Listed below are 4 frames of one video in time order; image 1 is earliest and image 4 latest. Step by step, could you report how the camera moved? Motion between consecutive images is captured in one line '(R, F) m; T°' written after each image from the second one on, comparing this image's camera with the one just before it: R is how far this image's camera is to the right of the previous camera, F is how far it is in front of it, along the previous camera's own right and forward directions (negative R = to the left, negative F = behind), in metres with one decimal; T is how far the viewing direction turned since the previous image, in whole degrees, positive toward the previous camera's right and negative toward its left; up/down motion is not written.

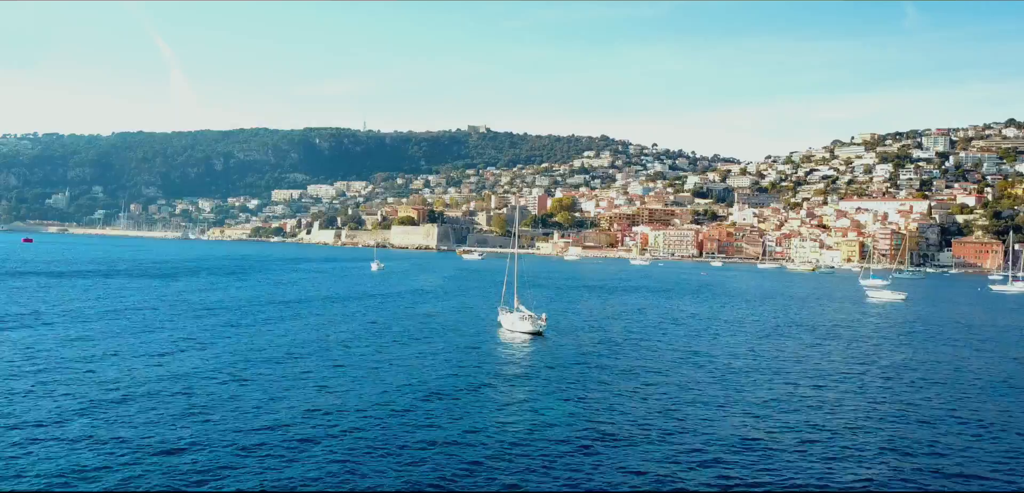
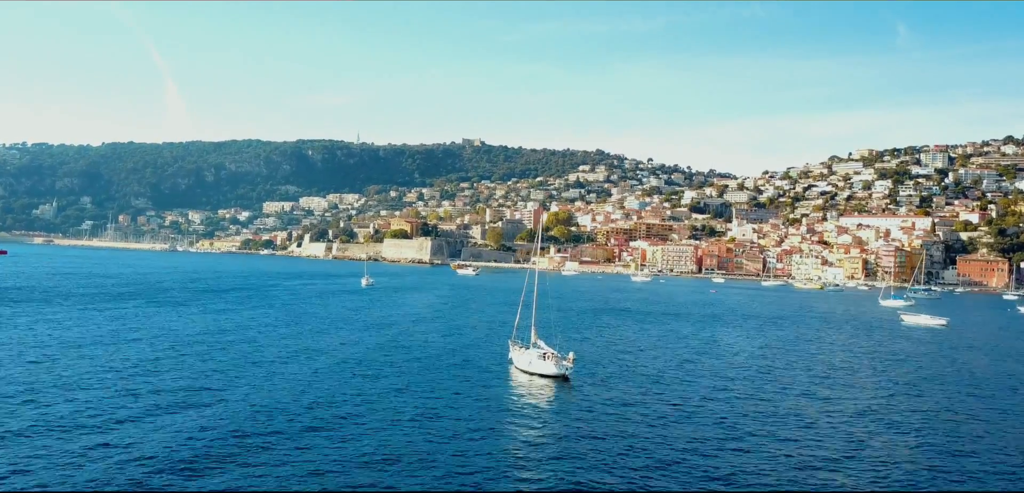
(-0.2, +1.6) m; 0°
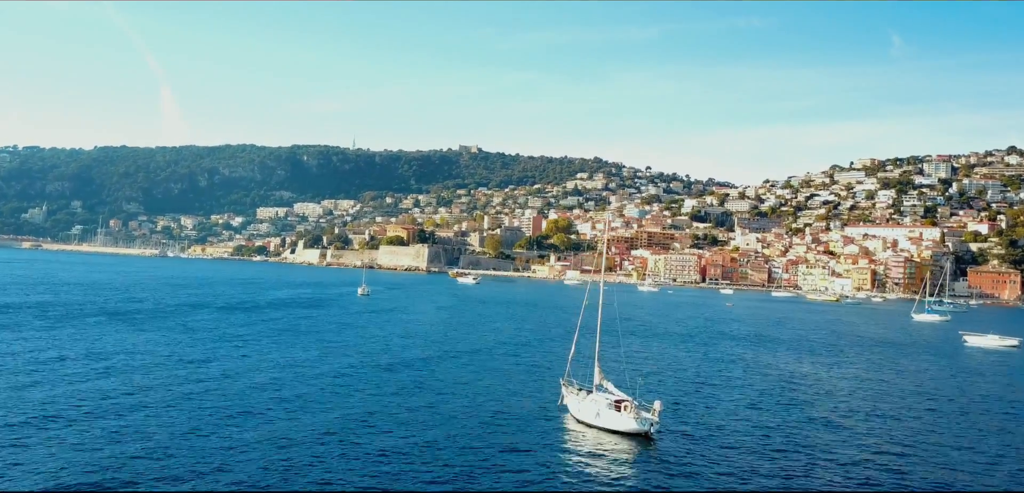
(-0.4, +1.8) m; 0°
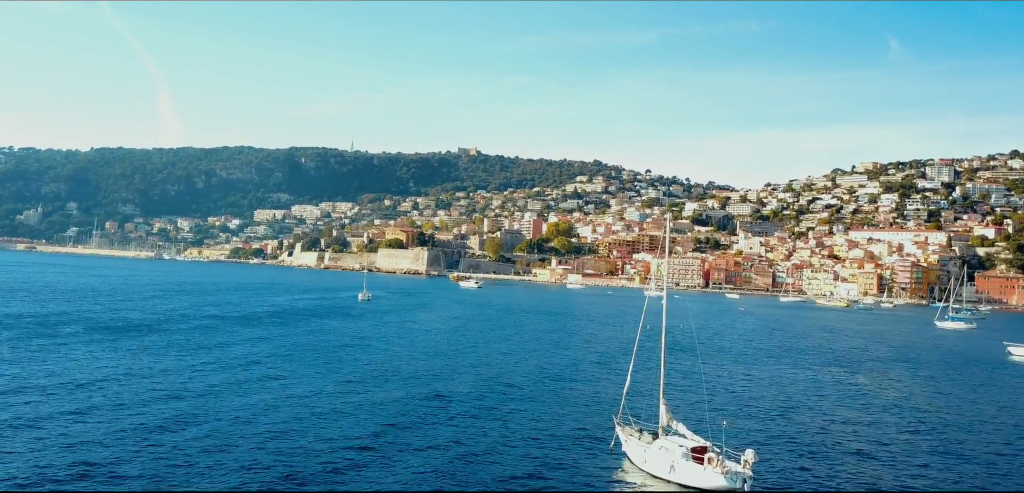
(-0.3, +1.0) m; 0°
